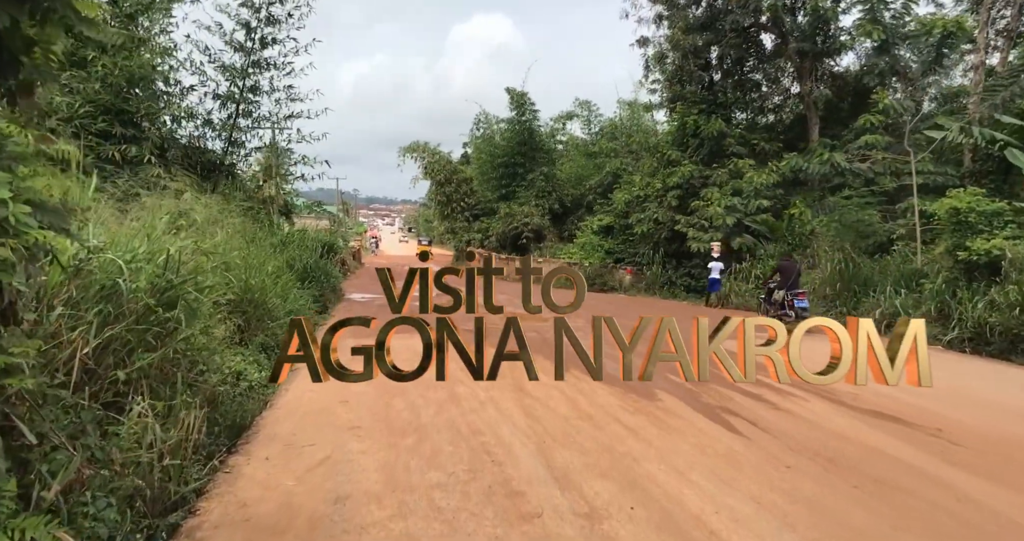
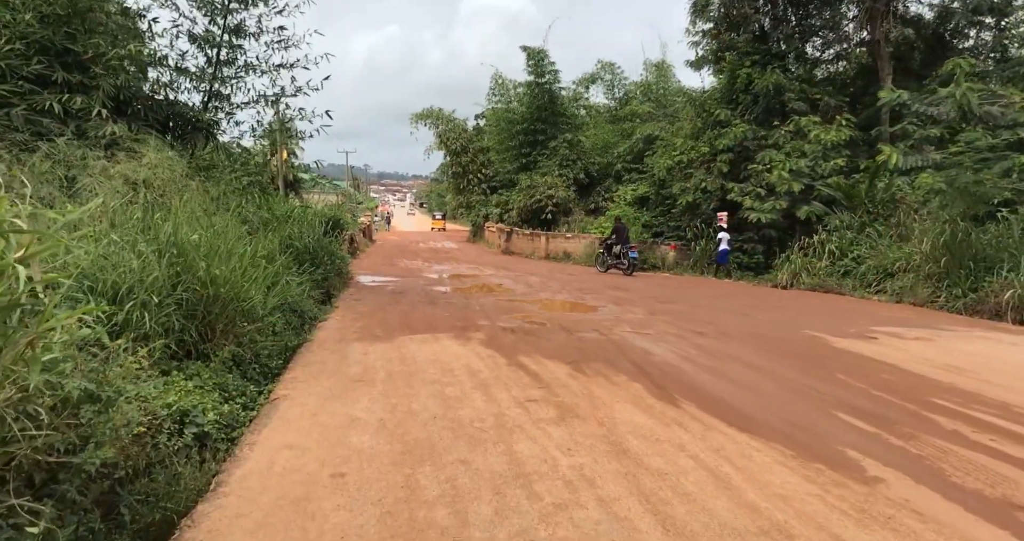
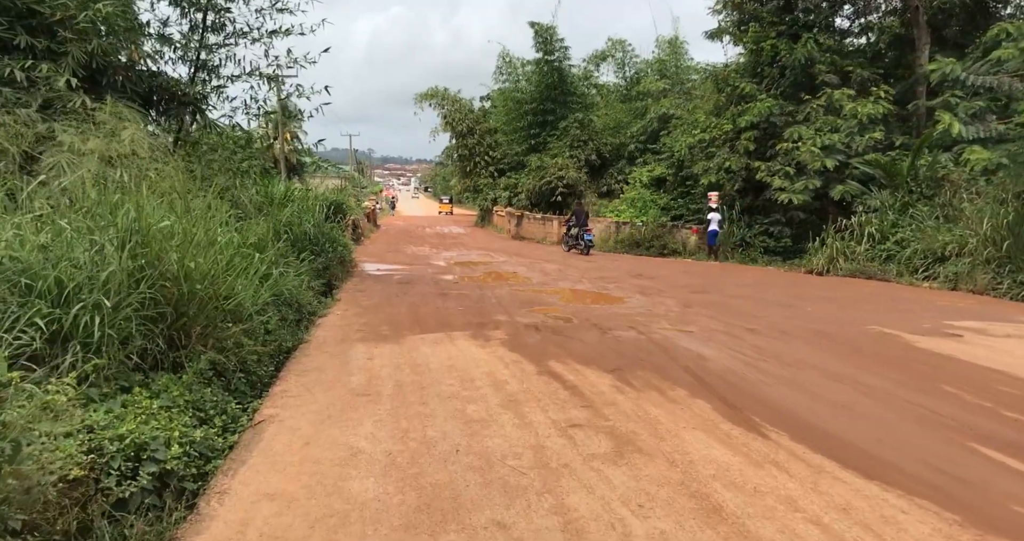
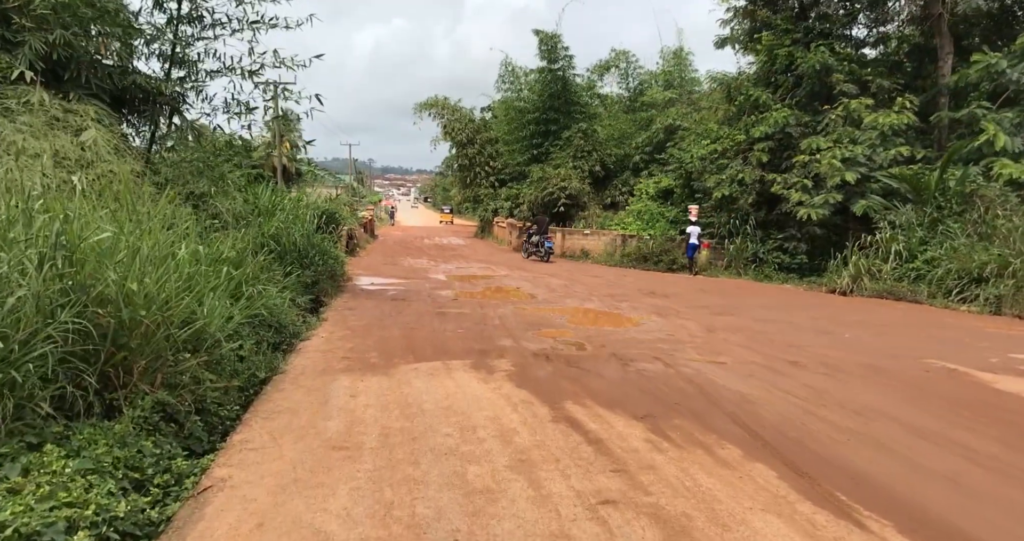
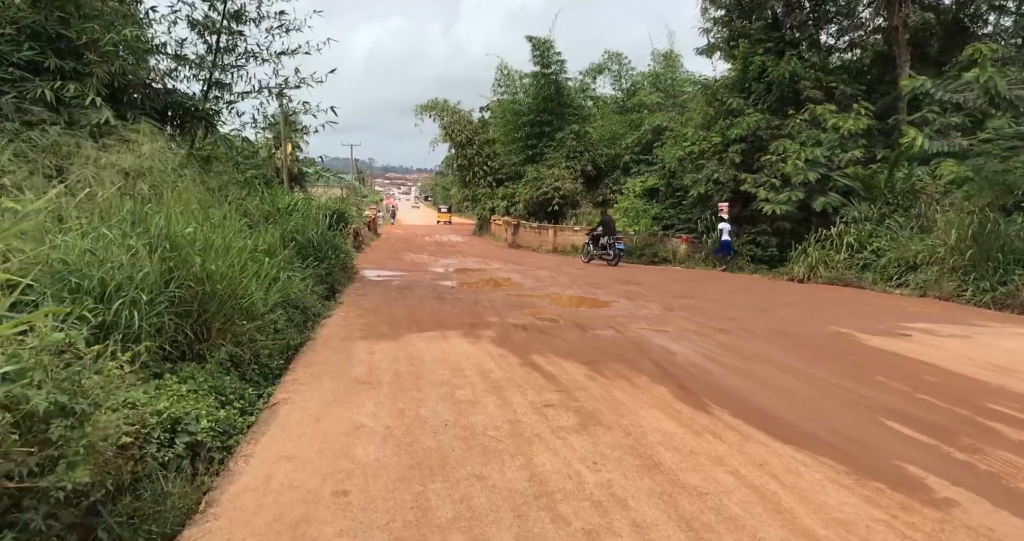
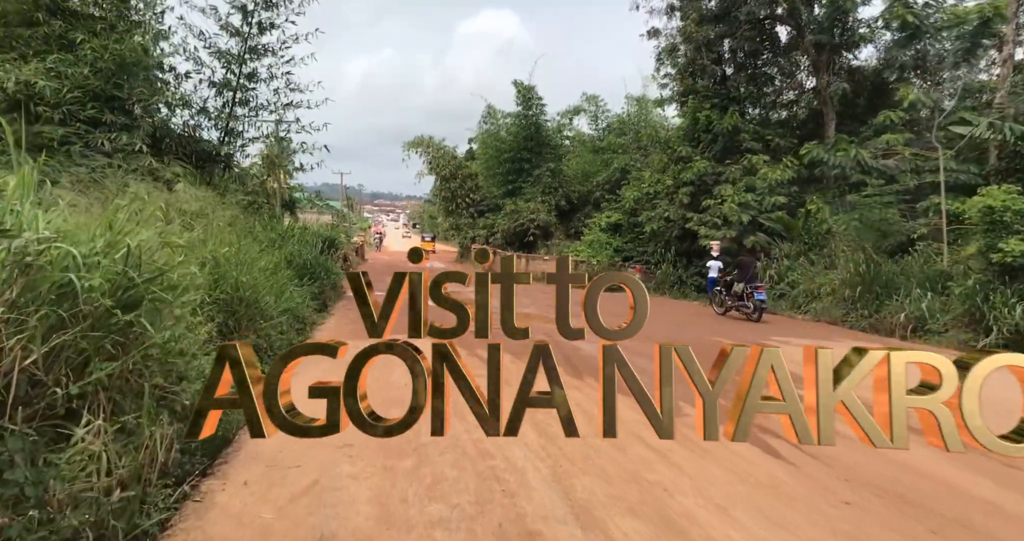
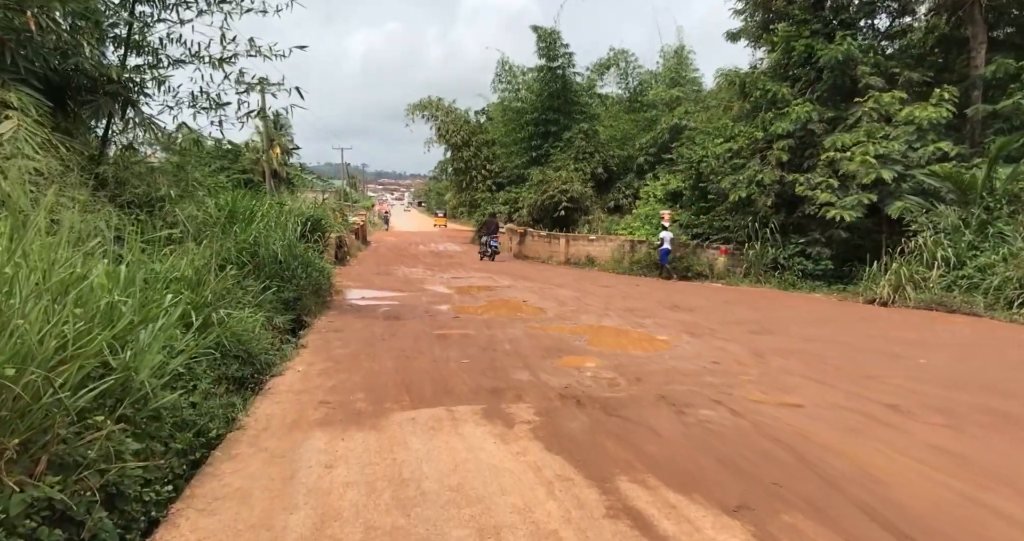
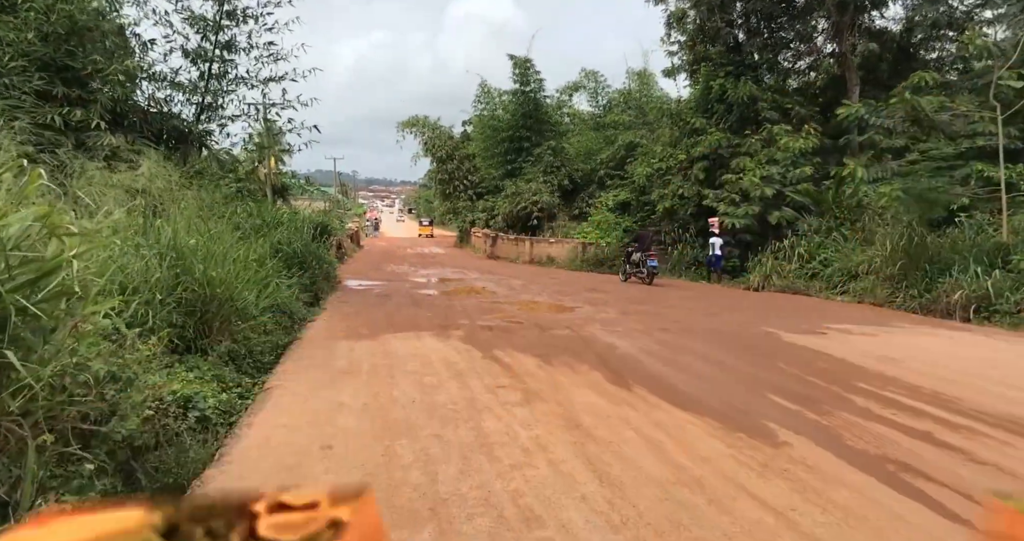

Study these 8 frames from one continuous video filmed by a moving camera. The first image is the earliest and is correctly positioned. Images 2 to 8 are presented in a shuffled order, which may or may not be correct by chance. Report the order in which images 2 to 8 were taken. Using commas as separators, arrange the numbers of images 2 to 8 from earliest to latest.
6, 8, 2, 5, 3, 4, 7
